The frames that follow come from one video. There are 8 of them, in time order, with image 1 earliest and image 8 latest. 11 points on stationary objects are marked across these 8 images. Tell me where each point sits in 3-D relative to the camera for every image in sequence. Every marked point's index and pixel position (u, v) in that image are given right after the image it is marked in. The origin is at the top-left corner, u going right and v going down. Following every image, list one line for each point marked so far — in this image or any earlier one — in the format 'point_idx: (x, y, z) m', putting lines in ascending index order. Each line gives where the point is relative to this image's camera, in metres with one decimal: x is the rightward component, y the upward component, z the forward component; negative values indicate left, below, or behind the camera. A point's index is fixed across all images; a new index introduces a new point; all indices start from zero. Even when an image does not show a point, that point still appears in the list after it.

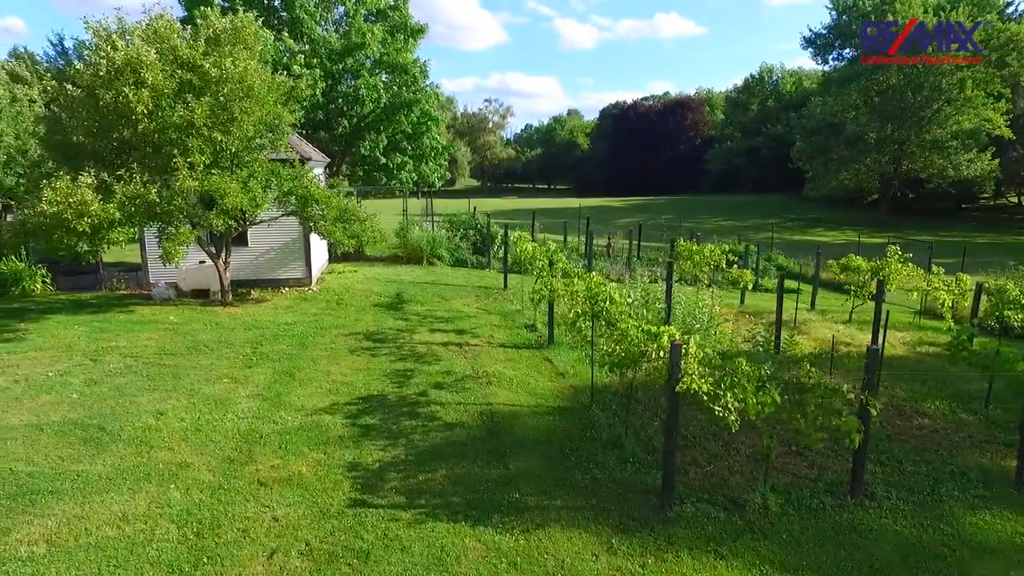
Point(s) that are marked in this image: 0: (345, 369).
0: (-2.4, -1.2, +8.9) m
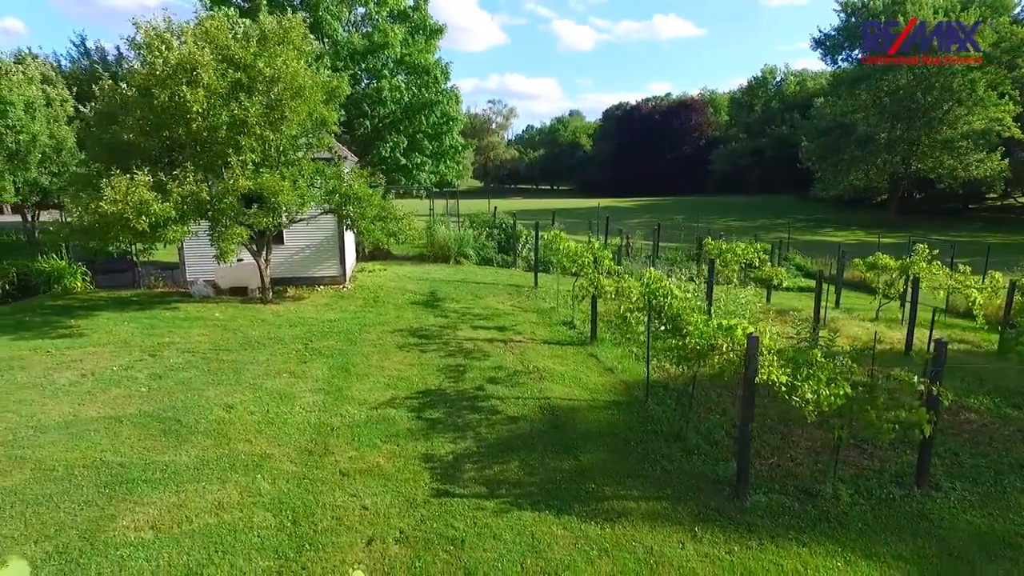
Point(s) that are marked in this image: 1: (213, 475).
0: (-1.6, -1.1, +9.0) m
1: (-2.7, -1.7, +5.7) m
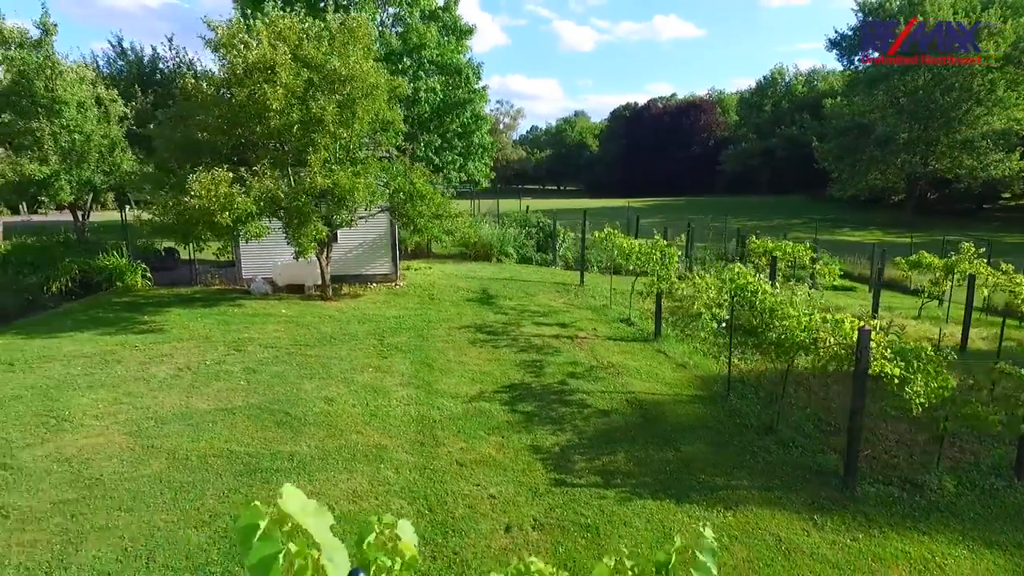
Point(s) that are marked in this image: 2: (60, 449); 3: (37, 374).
0: (-0.5, -1.1, +9.2) m
1: (-1.6, -1.7, +5.8) m
2: (-4.1, -1.5, +5.7) m
3: (-5.8, -1.1, +7.5) m
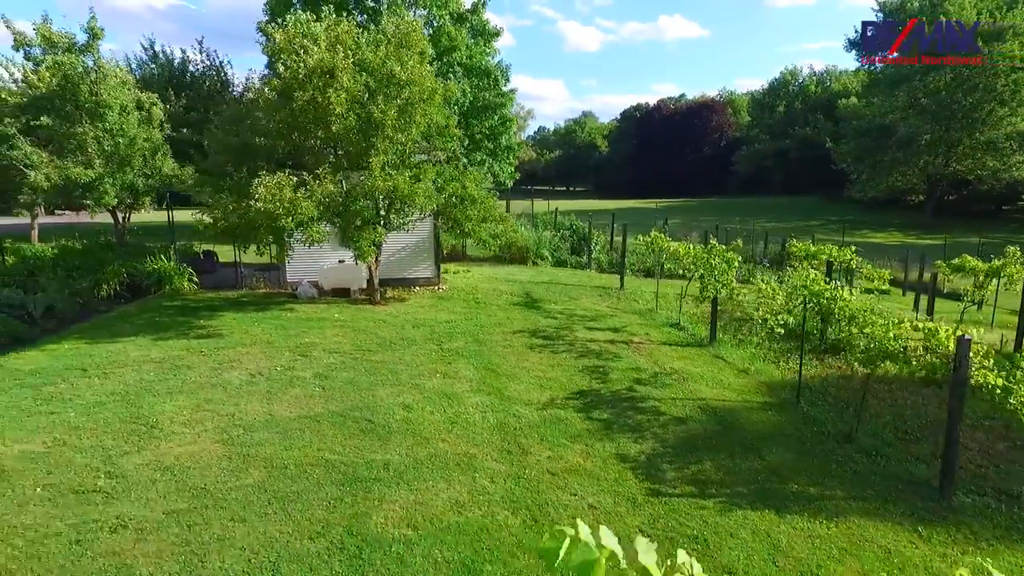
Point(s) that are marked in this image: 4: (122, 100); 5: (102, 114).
0: (+0.4, -1.1, +9.1) m
1: (-0.7, -1.7, +5.8) m
2: (-3.2, -1.5, +5.6) m
3: (-4.9, -1.1, +7.5) m
4: (-9.1, +4.4, +14.4) m
5: (-9.5, +4.0, +14.3) m
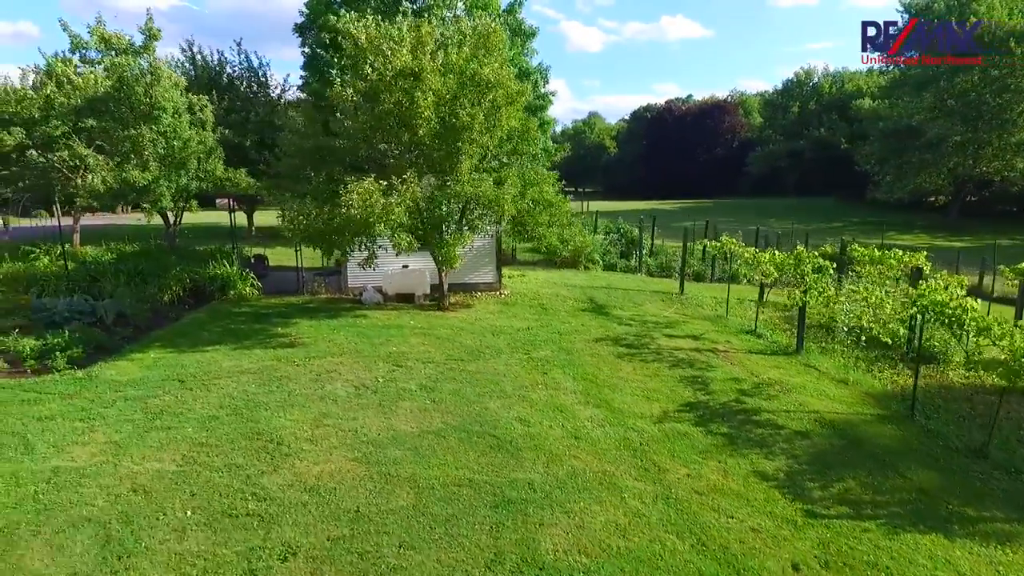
0: (+1.8, -1.3, +8.9) m
1: (+0.6, -1.8, +5.6) m
2: (-1.9, -1.7, +5.4) m
3: (-3.5, -1.2, +7.3) m
4: (-7.7, +4.3, +14.2) m
5: (-8.1, +3.9, +14.1) m
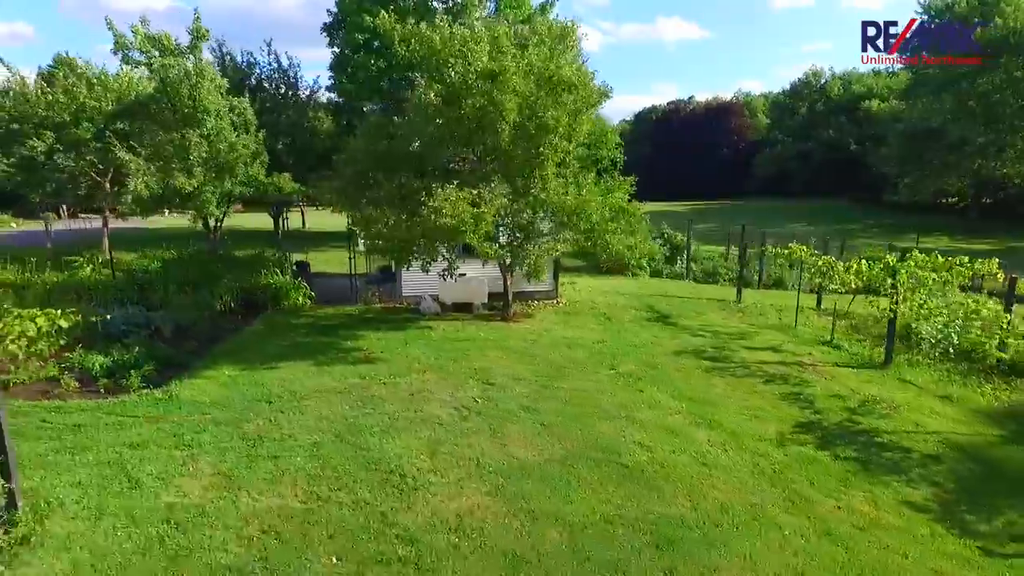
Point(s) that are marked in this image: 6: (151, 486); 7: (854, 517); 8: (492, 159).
0: (+3.0, -1.4, +8.5) m
1: (+1.9, -2.0, +5.1) m
2: (-0.6, -1.8, +5.0) m
3: (-2.2, -1.4, +6.9) m
4: (-6.5, +4.1, +13.8) m
5: (-6.9, +3.7, +13.6) m
6: (-3.1, -1.7, +5.4) m
7: (+3.0, -2.1, +5.5) m
8: (-0.3, +2.0, +9.4) m
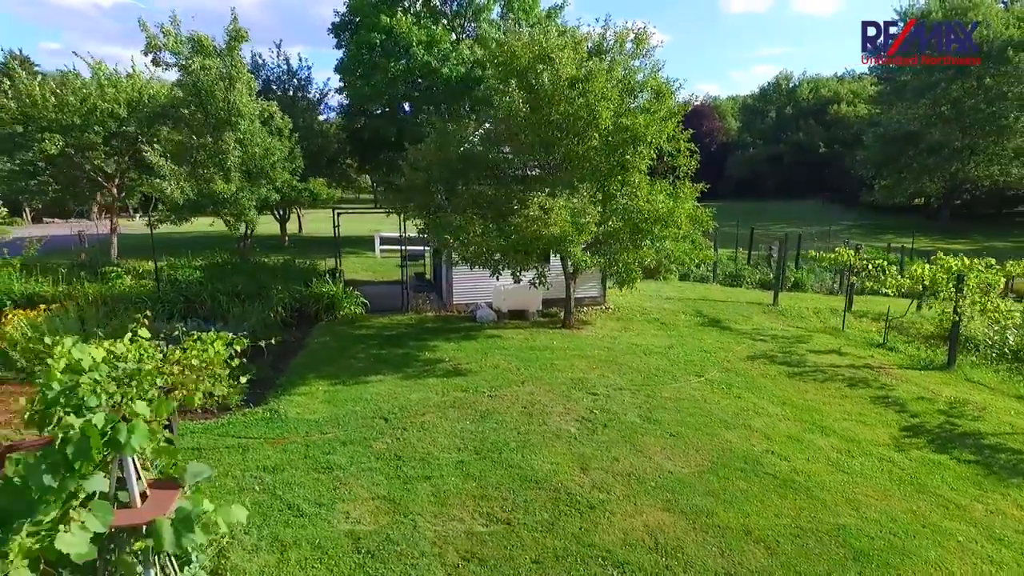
0: (+4.3, -1.5, +8.6) m
1: (+3.4, -2.1, +5.2) m
2: (+0.9, -1.9, +4.9) m
3: (-0.8, -1.5, +6.7) m
4: (-5.5, +3.9, +13.4) m
5: (-5.9, +3.5, +13.2) m
6: (-1.6, -1.9, +5.1) m
7: (+4.5, -2.1, +5.6) m
8: (+0.9, +1.8, +9.4) m
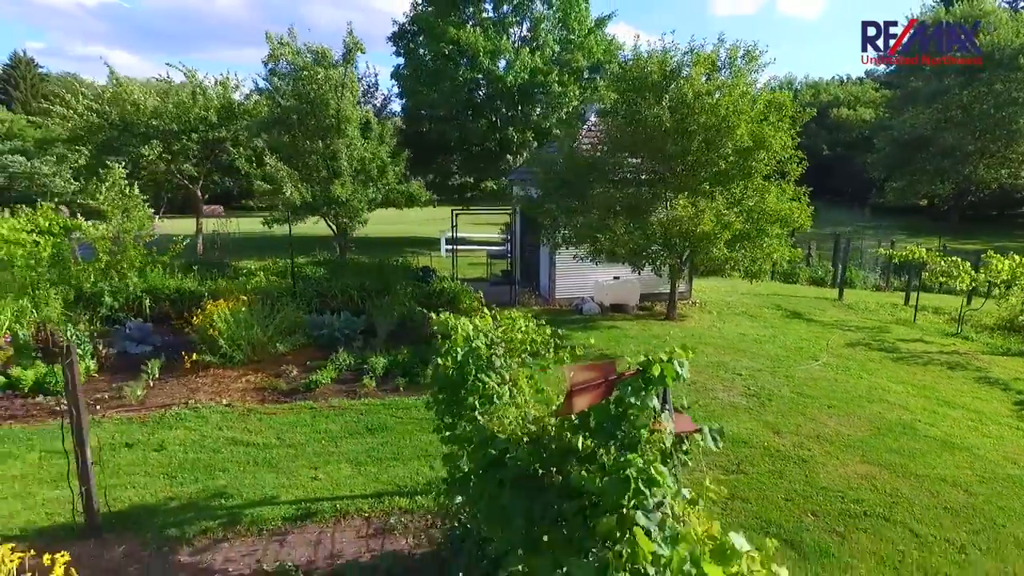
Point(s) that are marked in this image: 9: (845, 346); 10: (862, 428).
0: (+6.6, -1.4, +9.6) m
1: (+5.7, -2.0, +6.2) m
2: (+3.2, -1.8, +5.9) m
3: (+1.4, -1.4, +7.6) m
4: (-3.4, +4.0, +14.3) m
5: (-3.8, +3.6, +14.1) m
6: (+0.6, -1.8, +6.1) m
7: (+6.8, -2.0, +6.7) m
8: (+3.1, +1.9, +10.4) m
9: (+6.0, -1.0, +11.1) m
10: (+4.0, -1.6, +7.2) m
